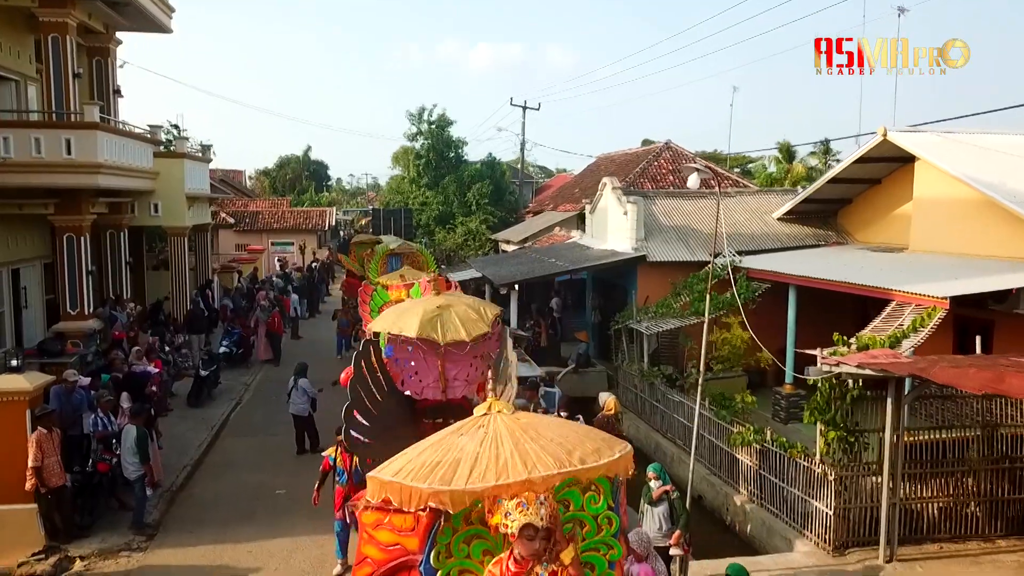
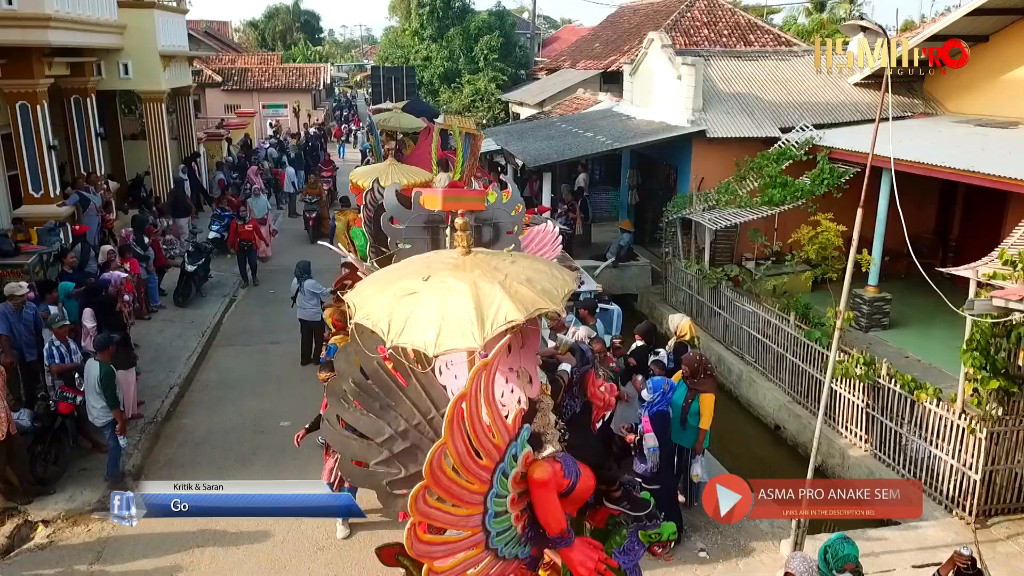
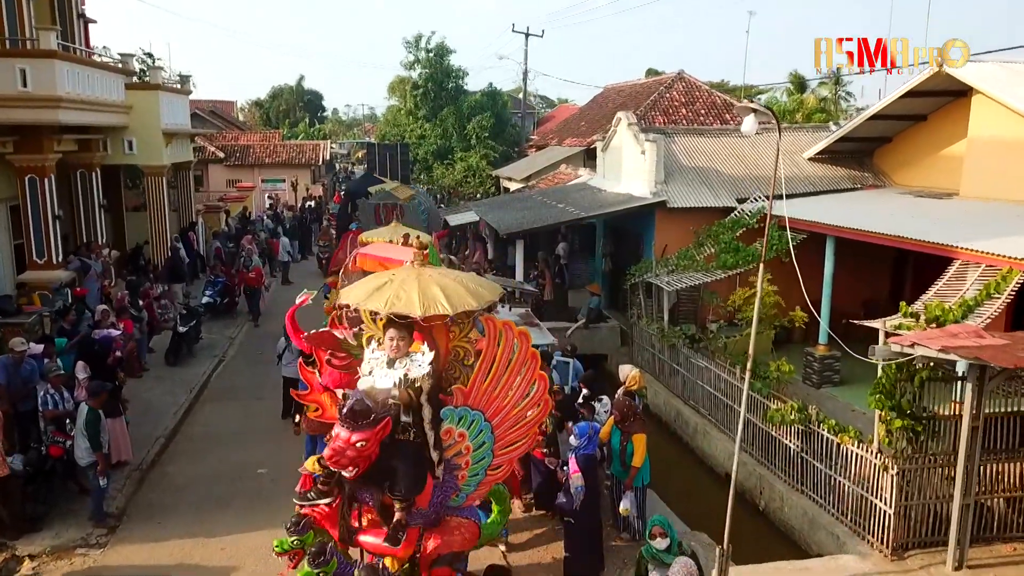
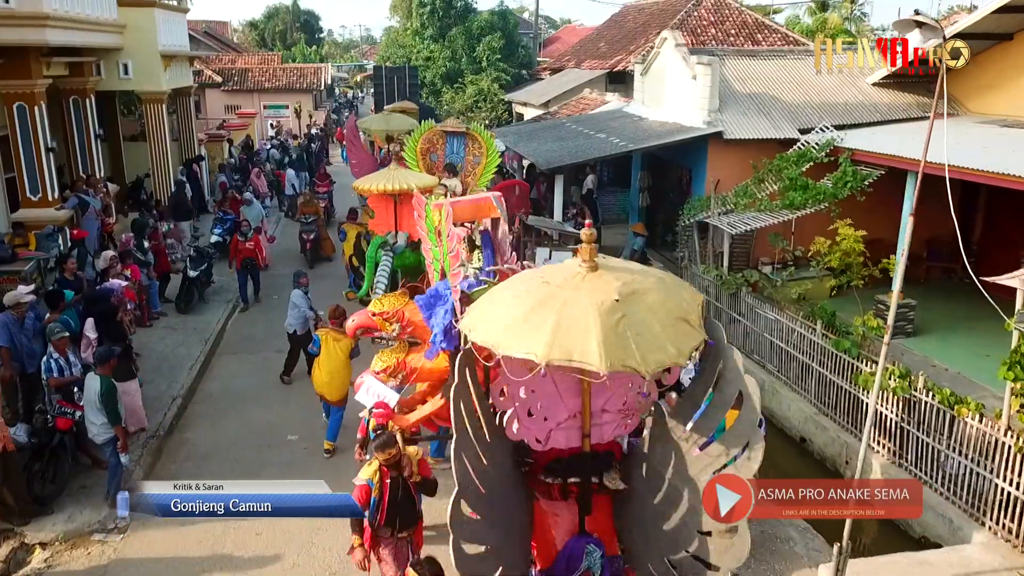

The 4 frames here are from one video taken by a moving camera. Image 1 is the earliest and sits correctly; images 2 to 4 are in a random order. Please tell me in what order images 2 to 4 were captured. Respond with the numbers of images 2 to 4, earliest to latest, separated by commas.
3, 2, 4
